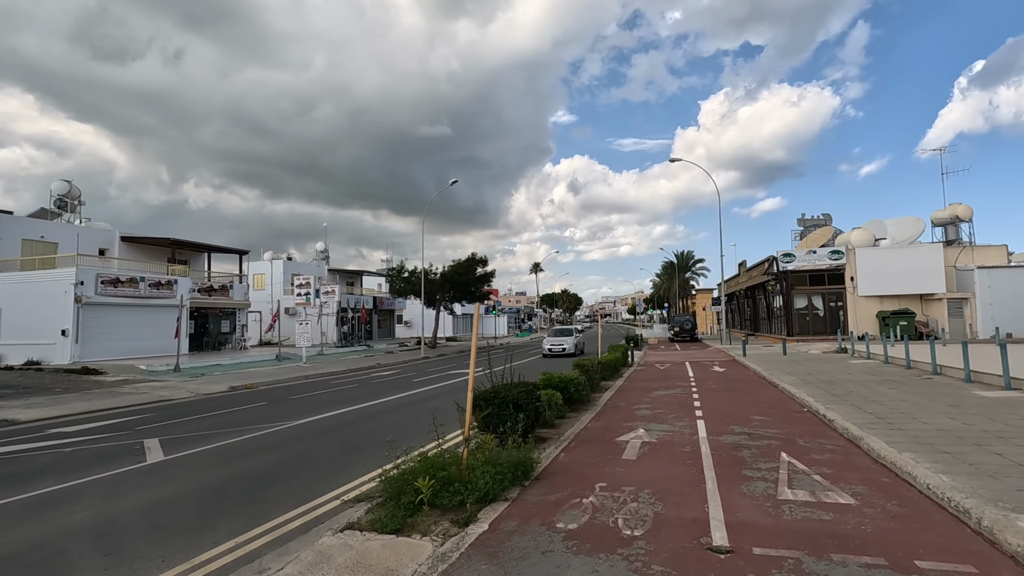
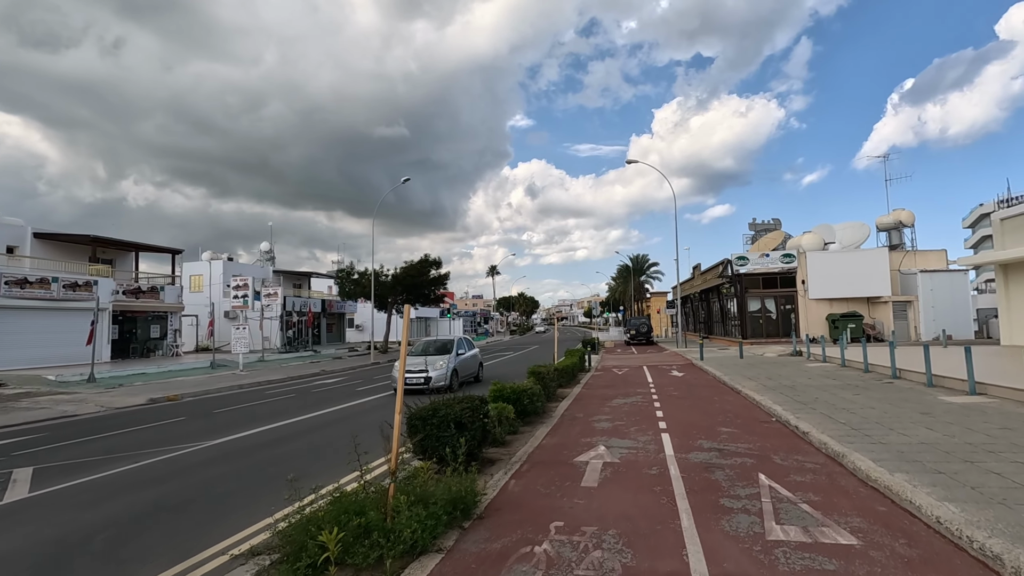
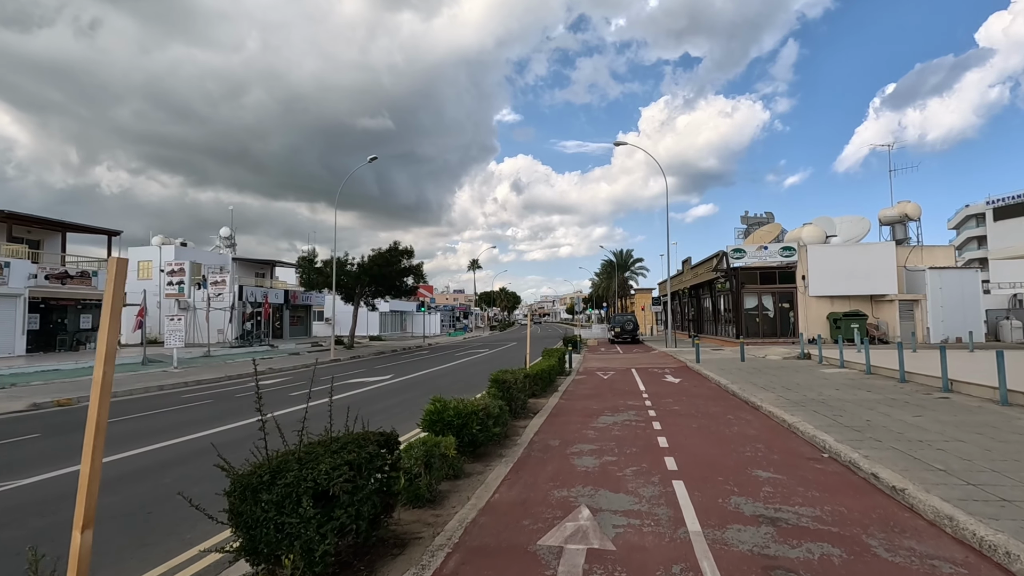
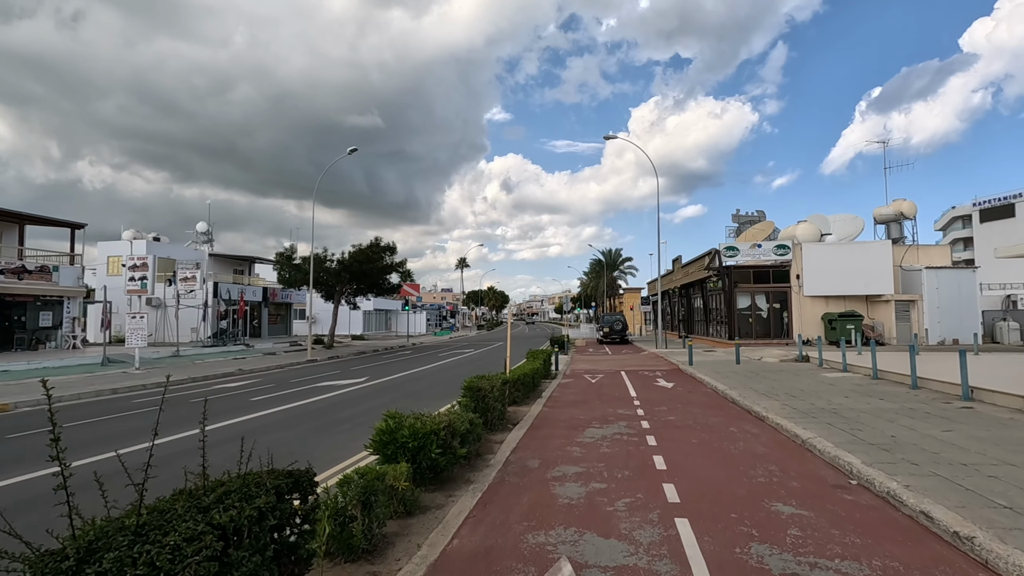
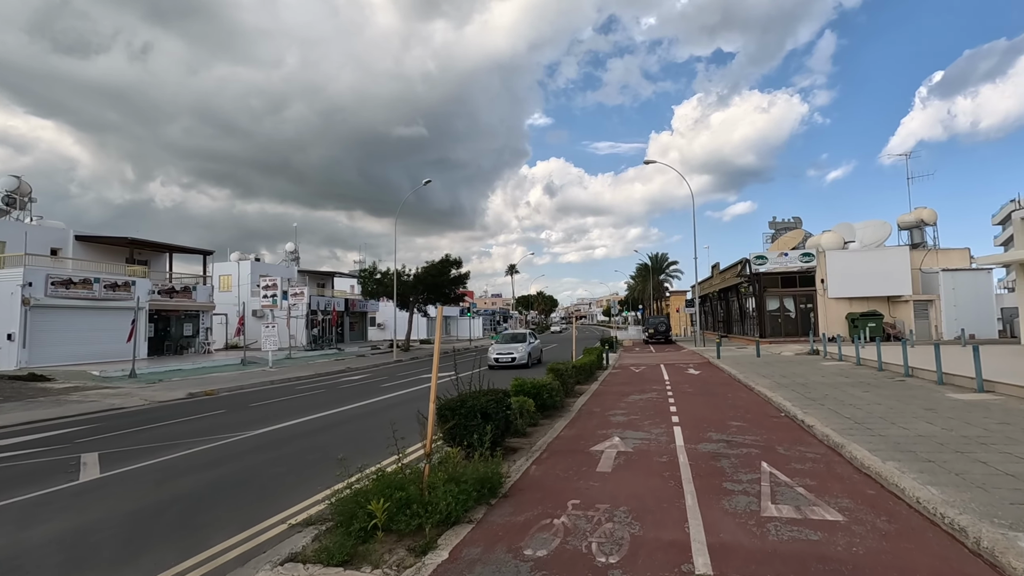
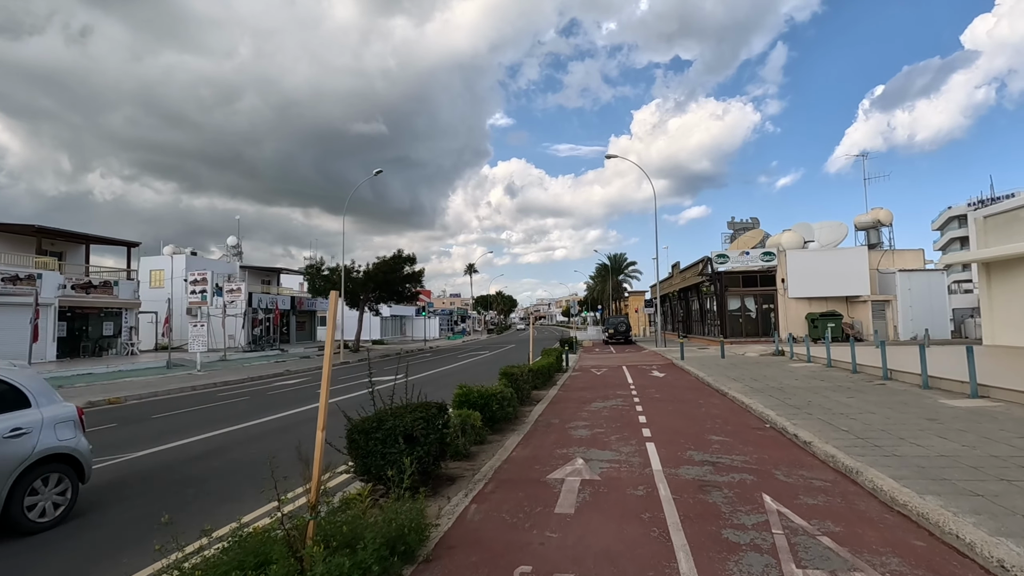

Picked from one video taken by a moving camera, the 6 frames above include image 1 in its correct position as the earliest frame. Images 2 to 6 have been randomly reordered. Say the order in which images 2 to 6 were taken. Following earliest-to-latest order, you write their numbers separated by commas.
5, 2, 6, 3, 4
